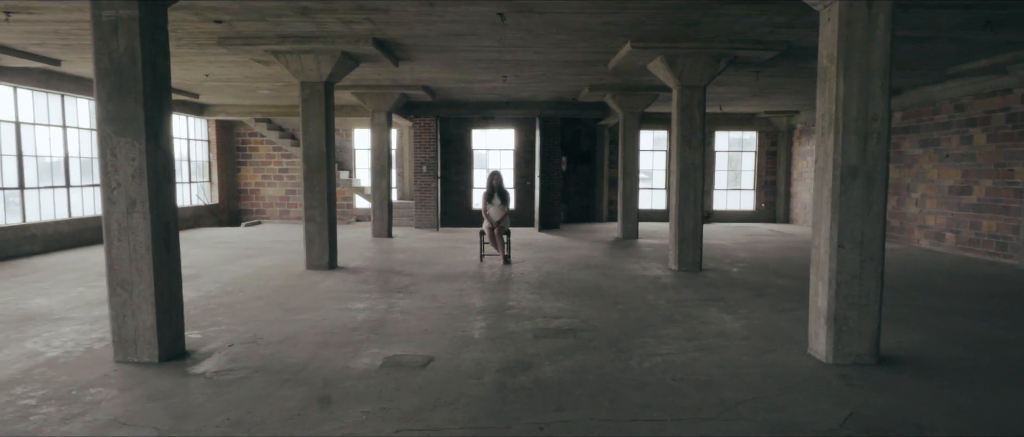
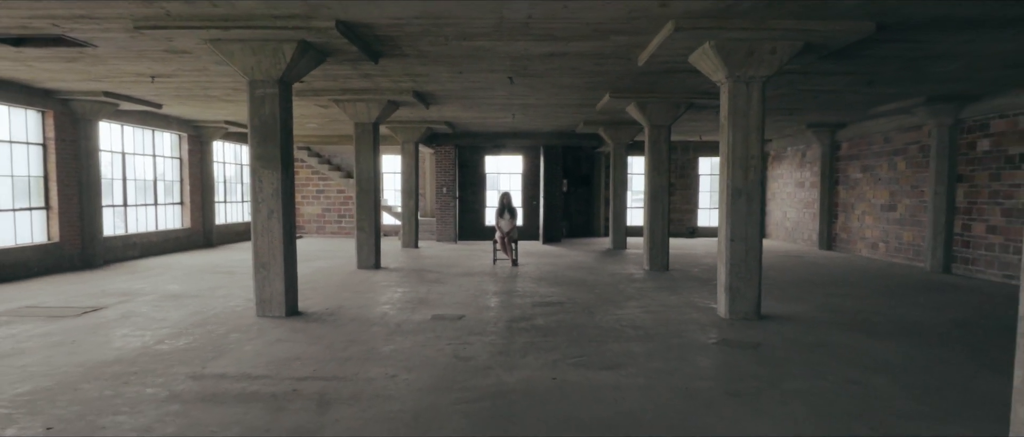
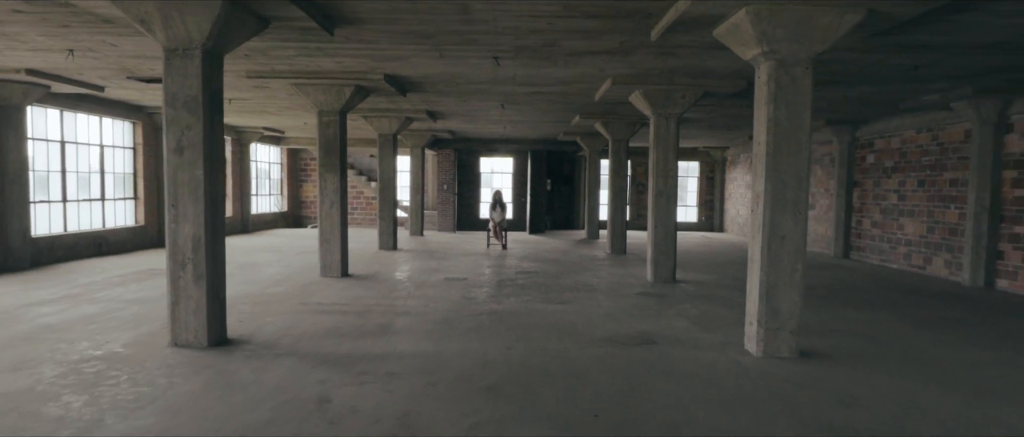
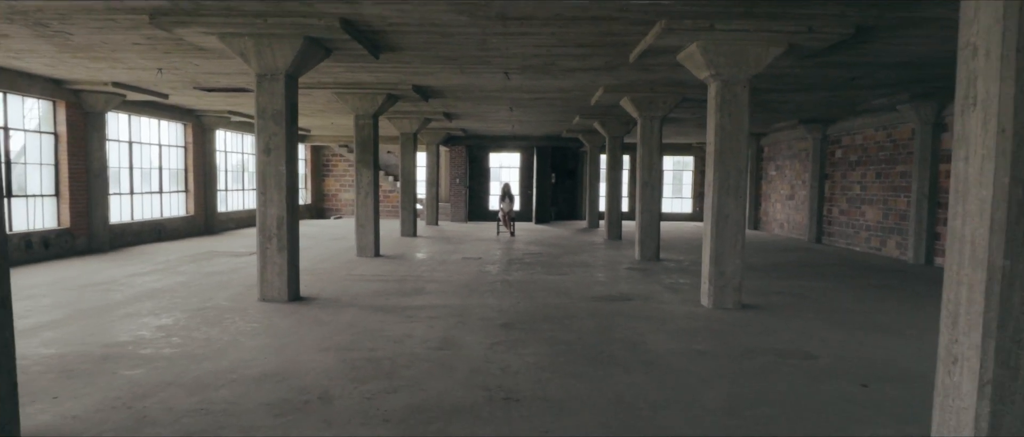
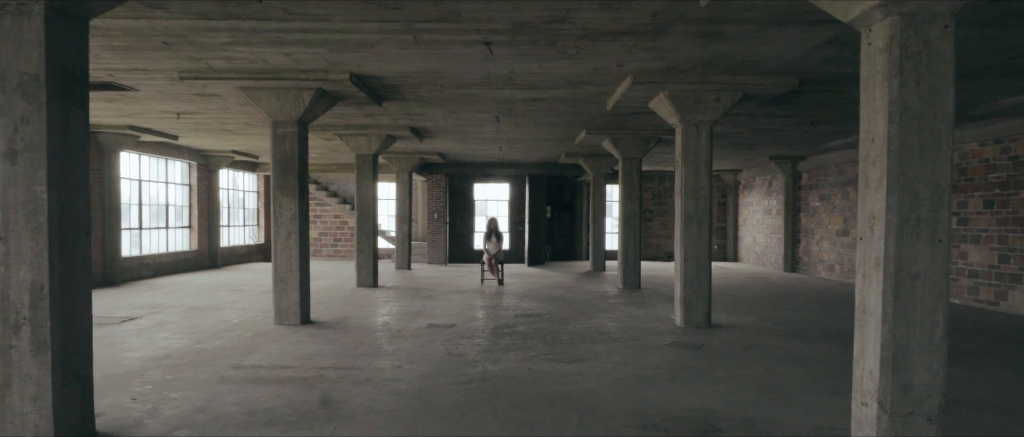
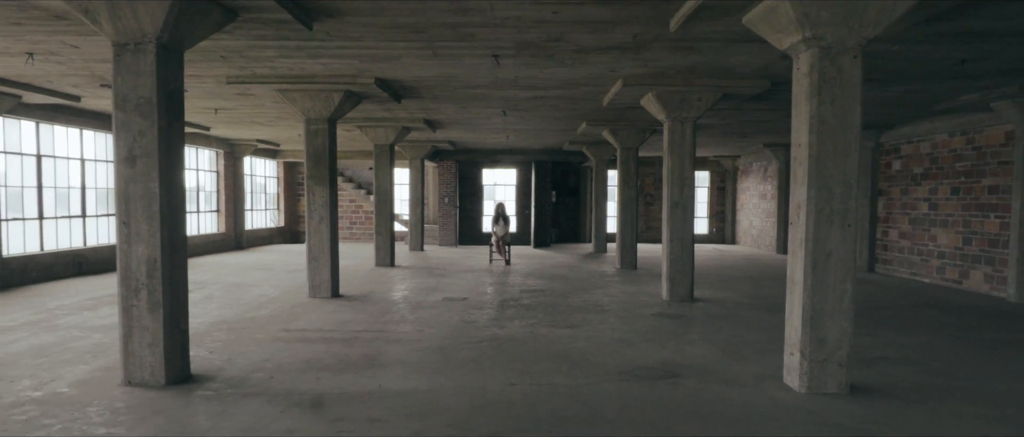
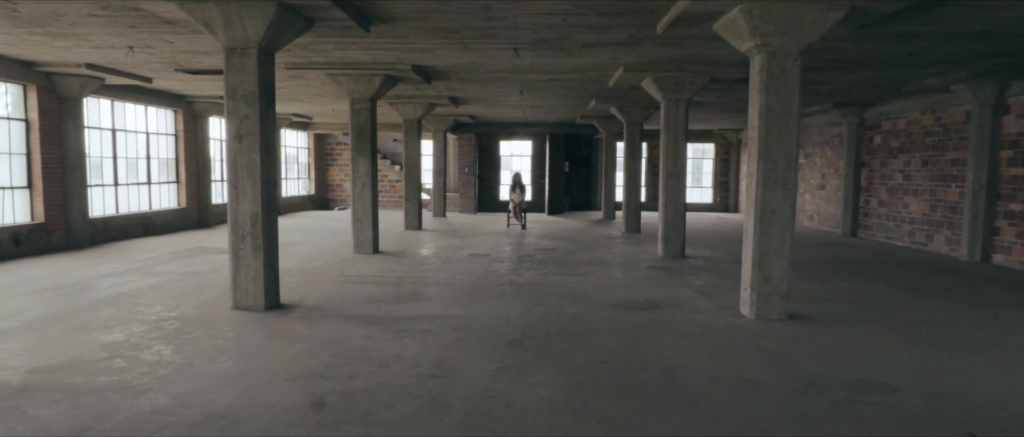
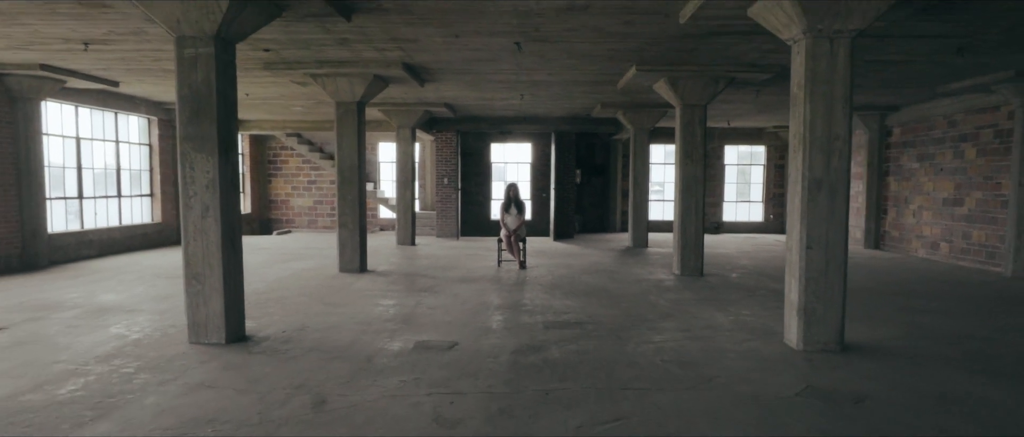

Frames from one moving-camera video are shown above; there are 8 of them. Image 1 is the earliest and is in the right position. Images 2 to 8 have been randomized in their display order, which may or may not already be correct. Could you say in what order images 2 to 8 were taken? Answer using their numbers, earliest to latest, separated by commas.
8, 2, 5, 6, 3, 7, 4
